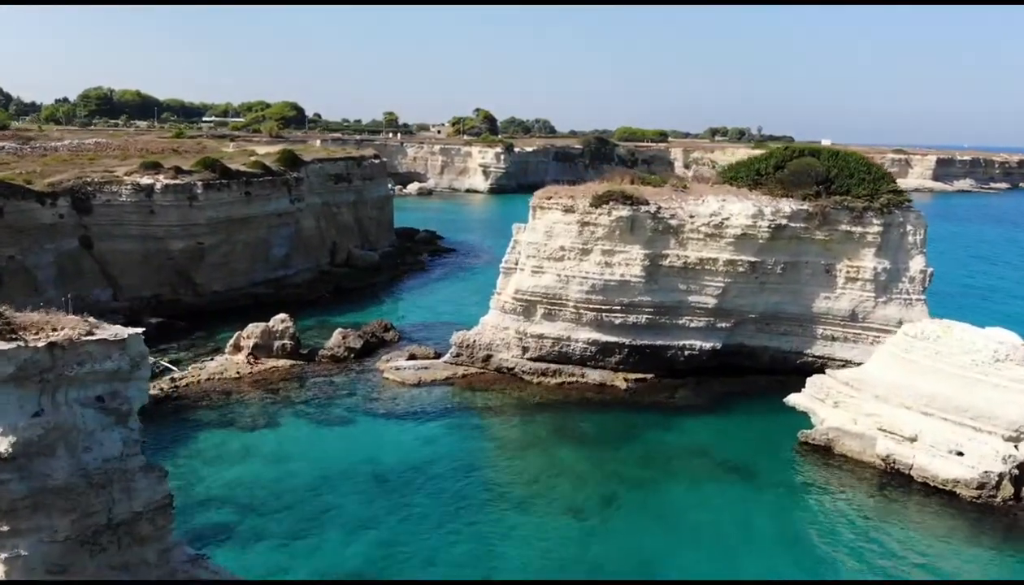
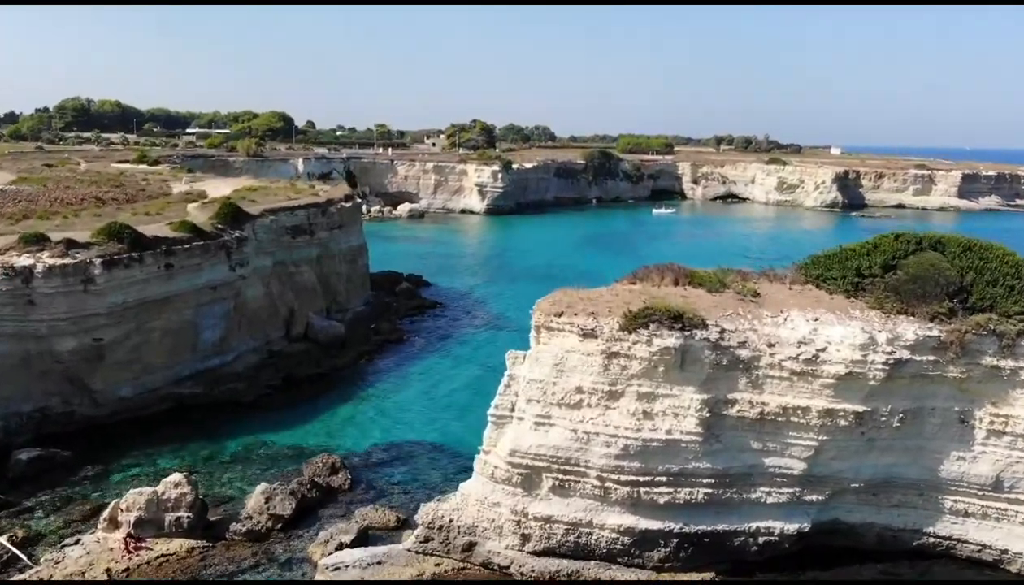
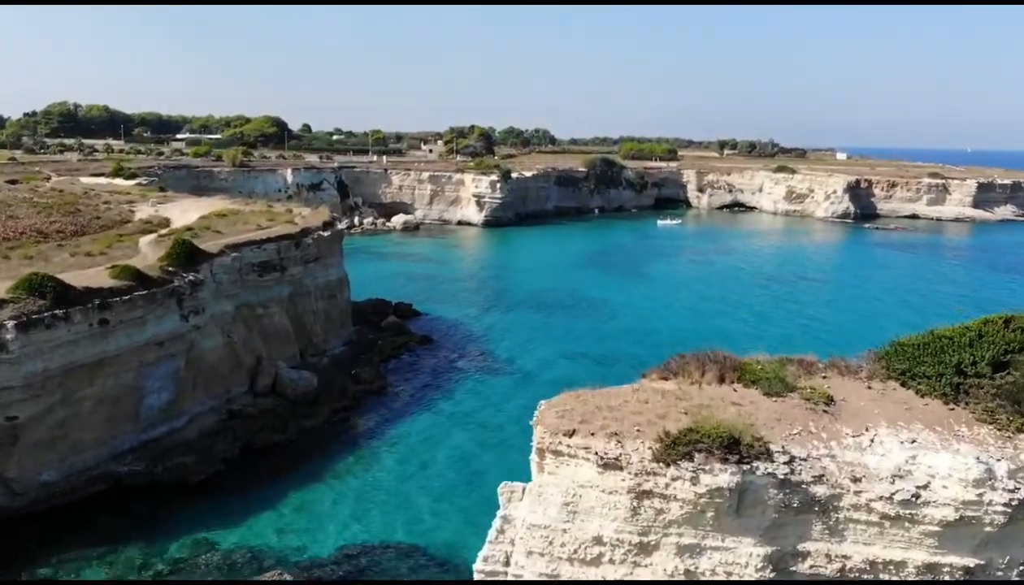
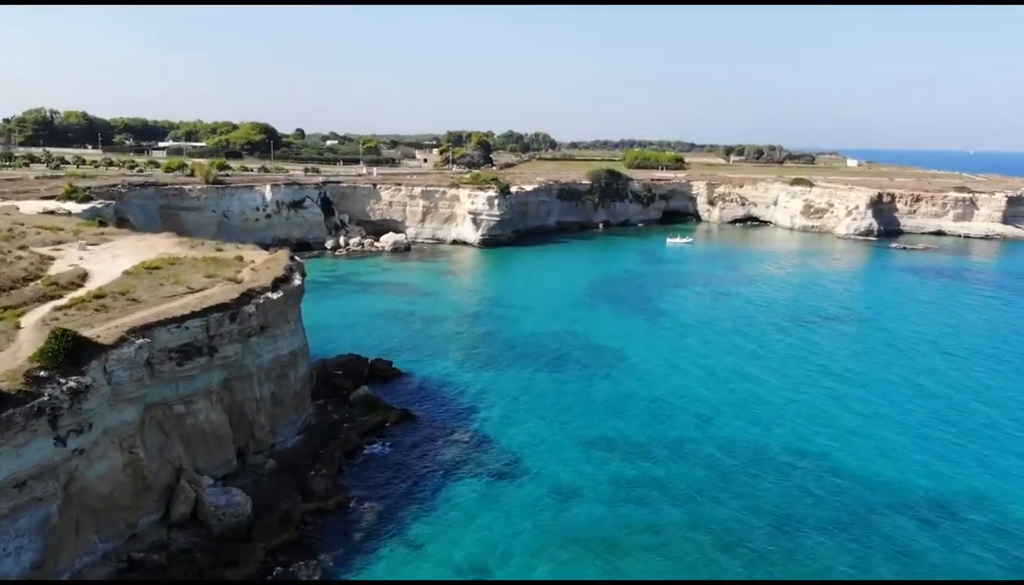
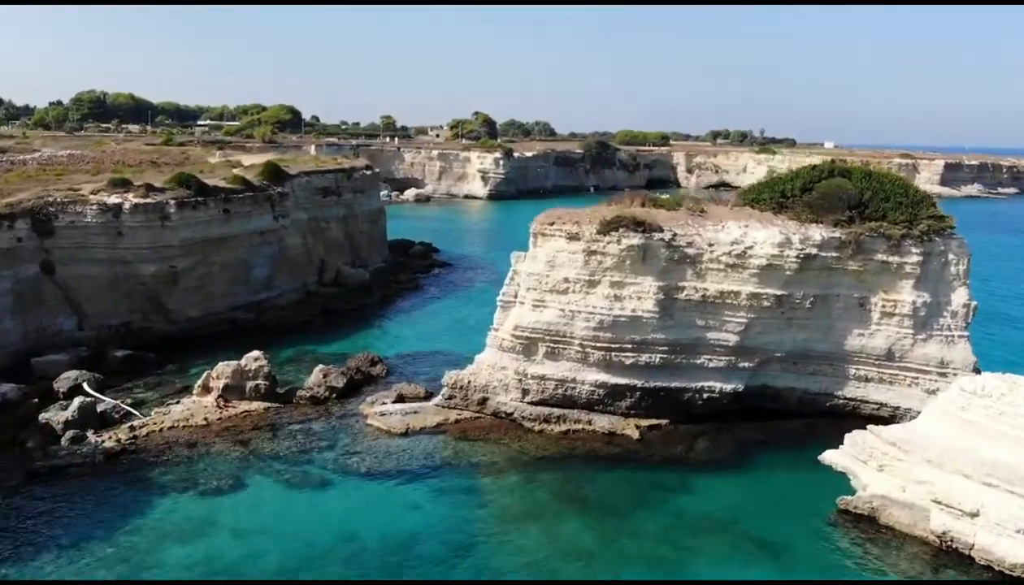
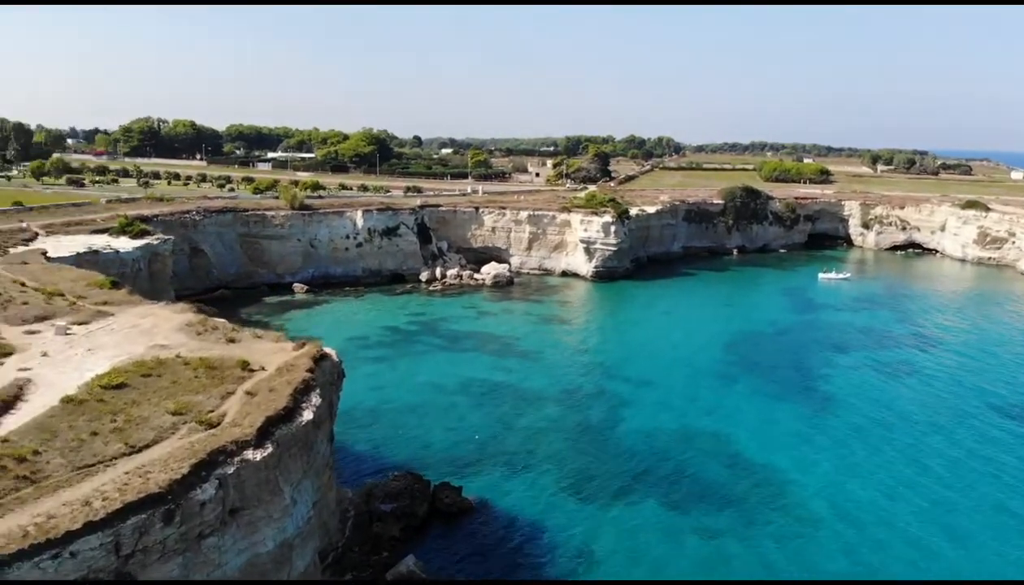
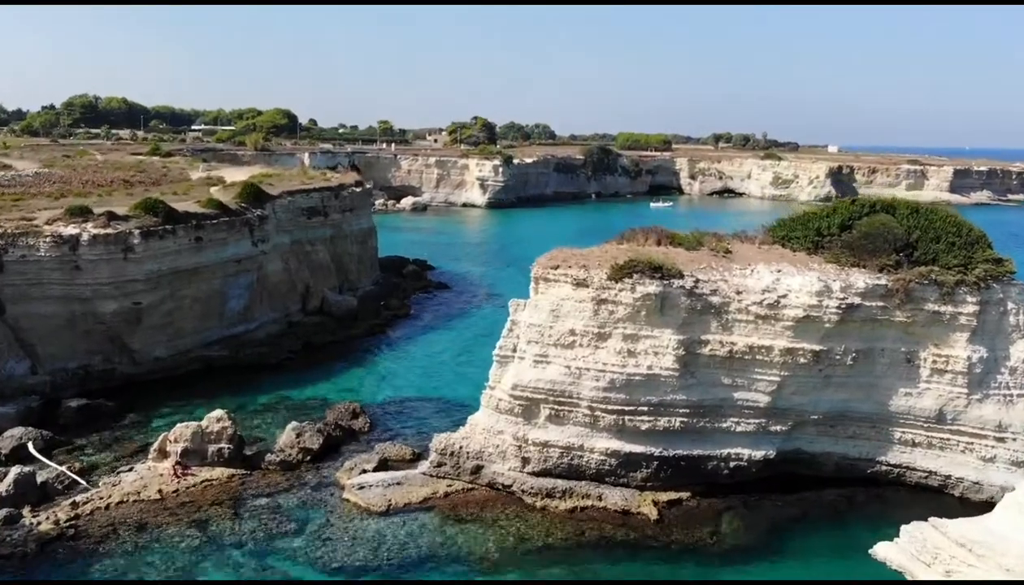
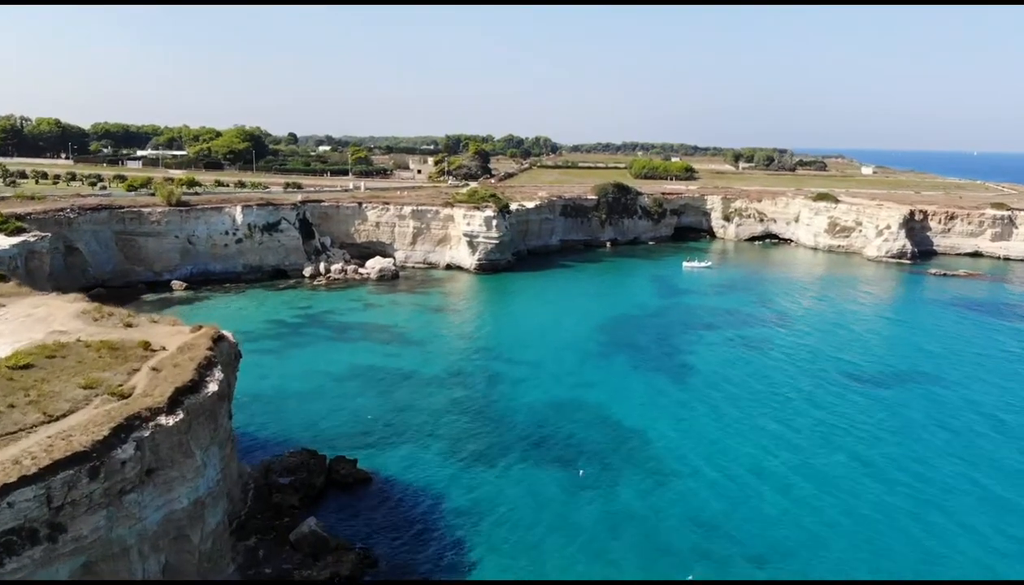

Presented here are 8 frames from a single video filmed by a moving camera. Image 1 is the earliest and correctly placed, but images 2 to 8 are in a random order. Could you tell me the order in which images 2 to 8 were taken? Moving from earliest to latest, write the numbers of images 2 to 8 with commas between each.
5, 7, 2, 3, 4, 8, 6
